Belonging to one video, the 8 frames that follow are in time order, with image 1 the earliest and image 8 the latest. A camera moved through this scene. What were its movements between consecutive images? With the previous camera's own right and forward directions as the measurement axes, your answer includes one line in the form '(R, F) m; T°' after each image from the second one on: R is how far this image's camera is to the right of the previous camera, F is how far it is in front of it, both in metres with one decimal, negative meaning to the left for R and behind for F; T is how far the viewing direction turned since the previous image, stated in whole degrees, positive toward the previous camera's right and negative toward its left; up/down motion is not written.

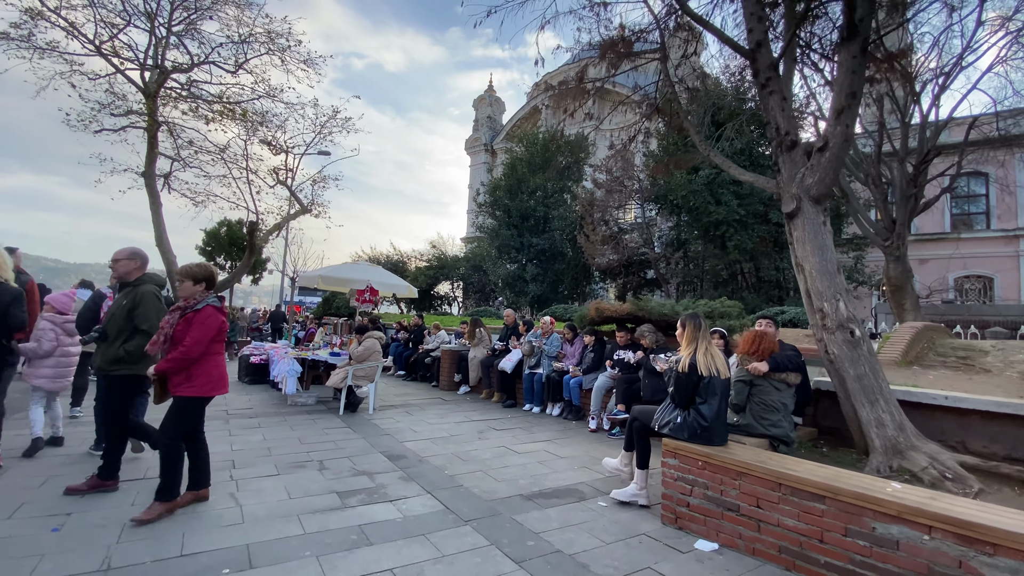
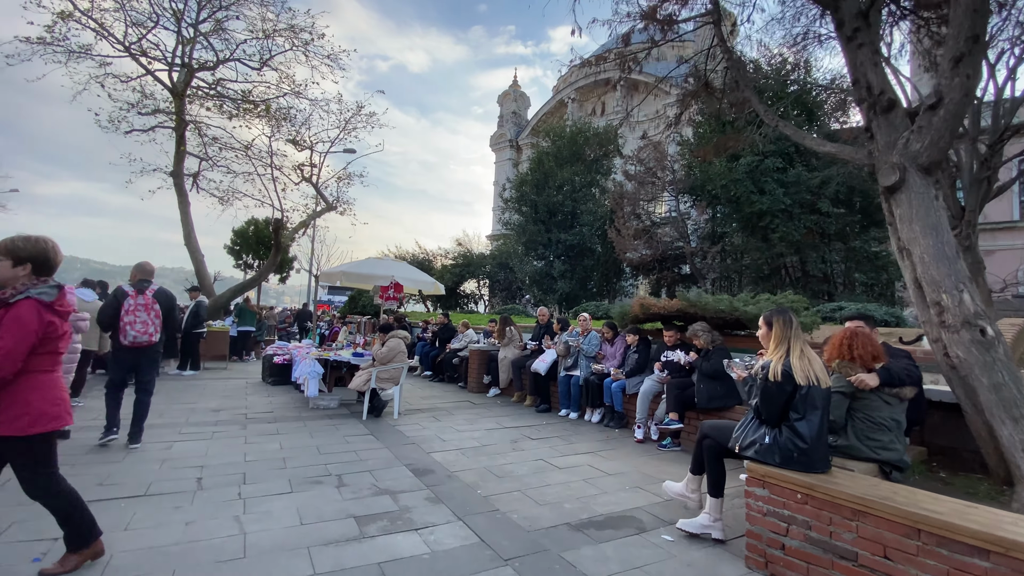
(-0.2, +0.7) m; -3°
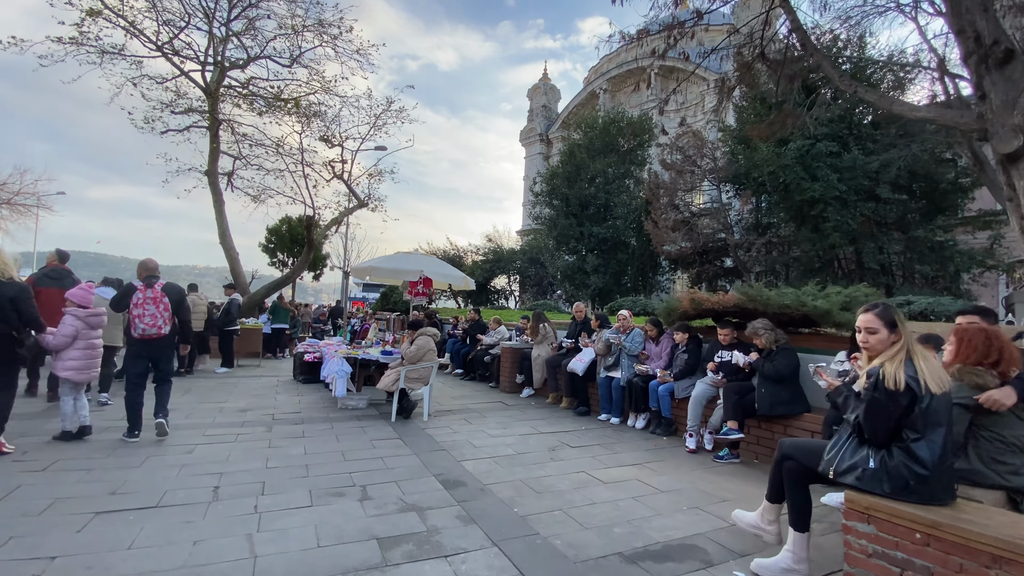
(-0.1, +0.5) m; -4°
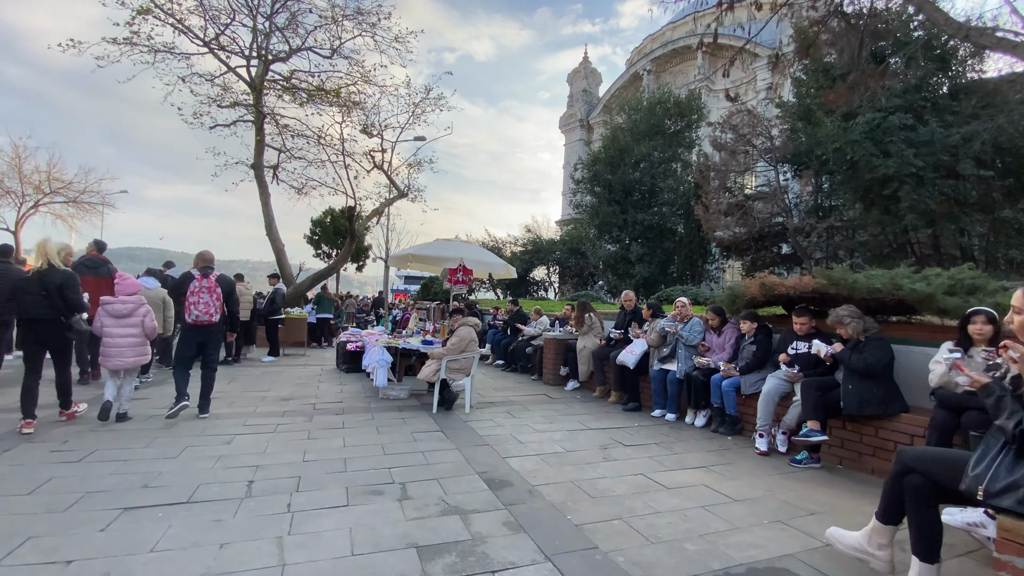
(-0.1, +0.5) m; -5°
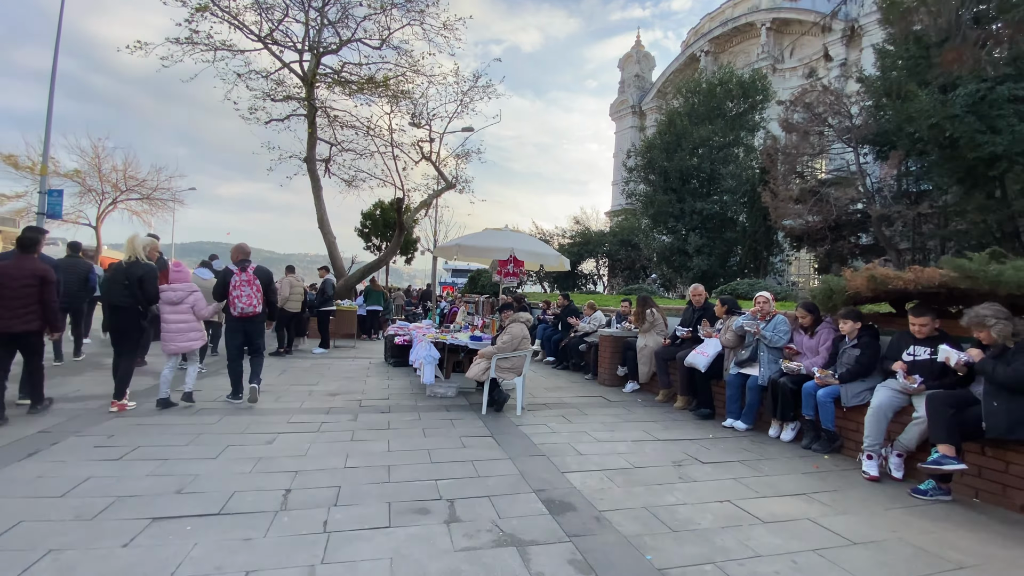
(-0.1, +0.6) m; -6°
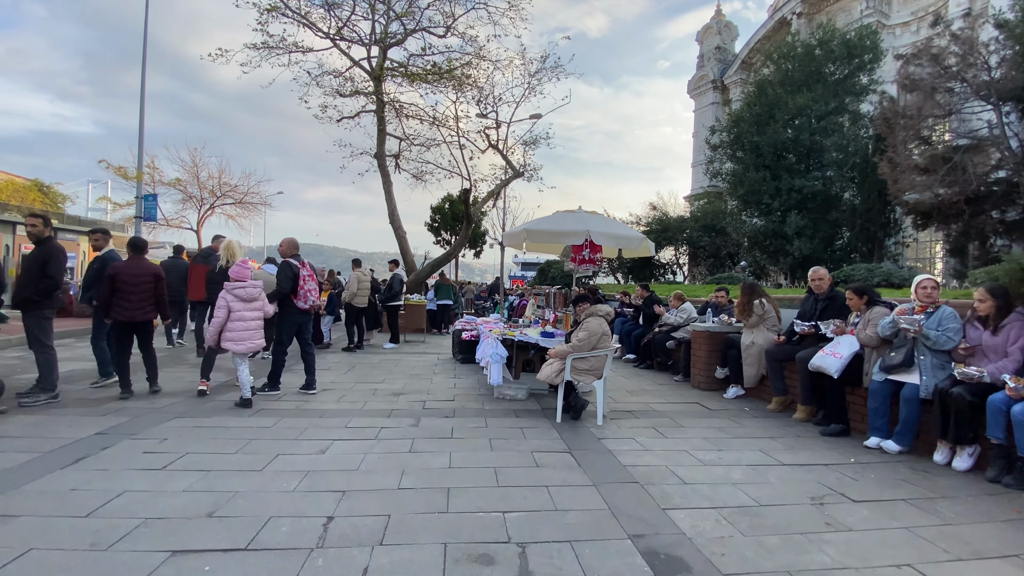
(-0.1, +0.9) m; -9°
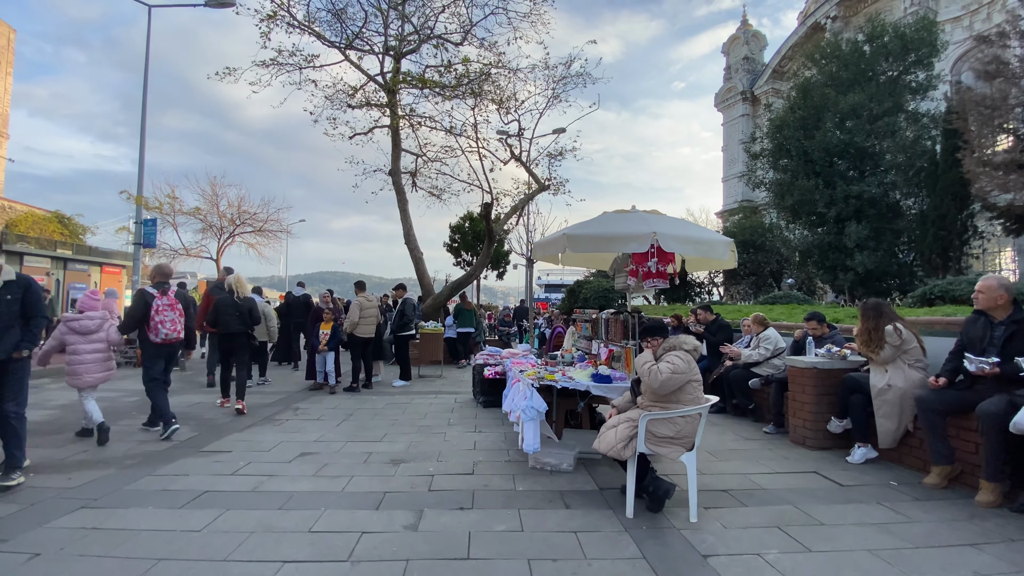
(-0.2, +1.7) m; -3°
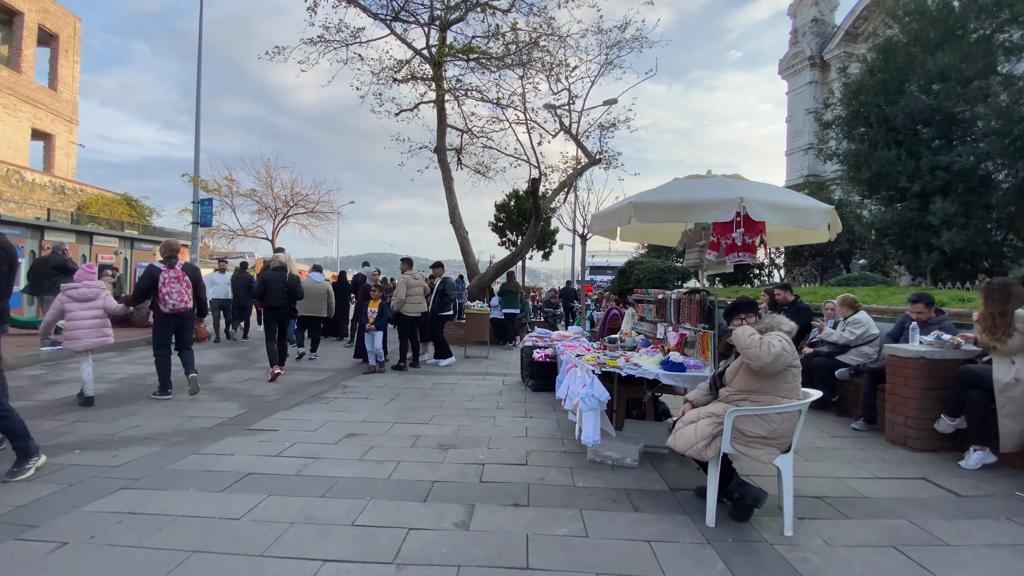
(-0.1, +0.5) m; -5°
